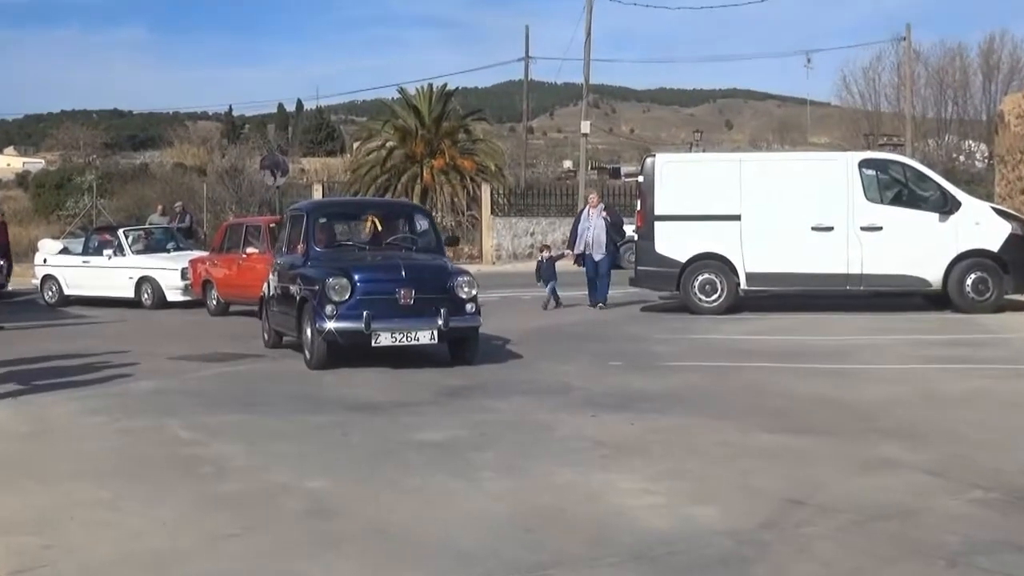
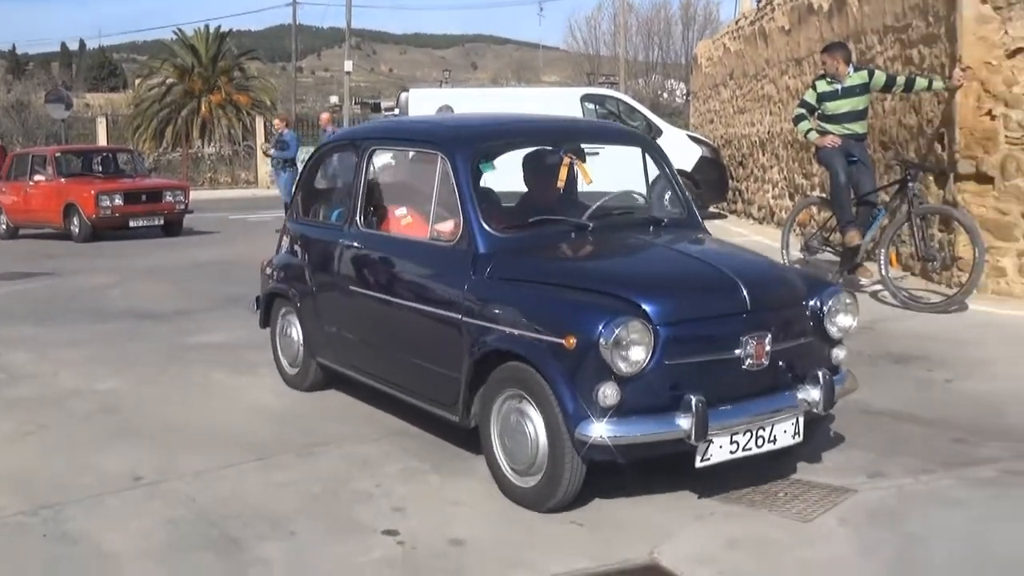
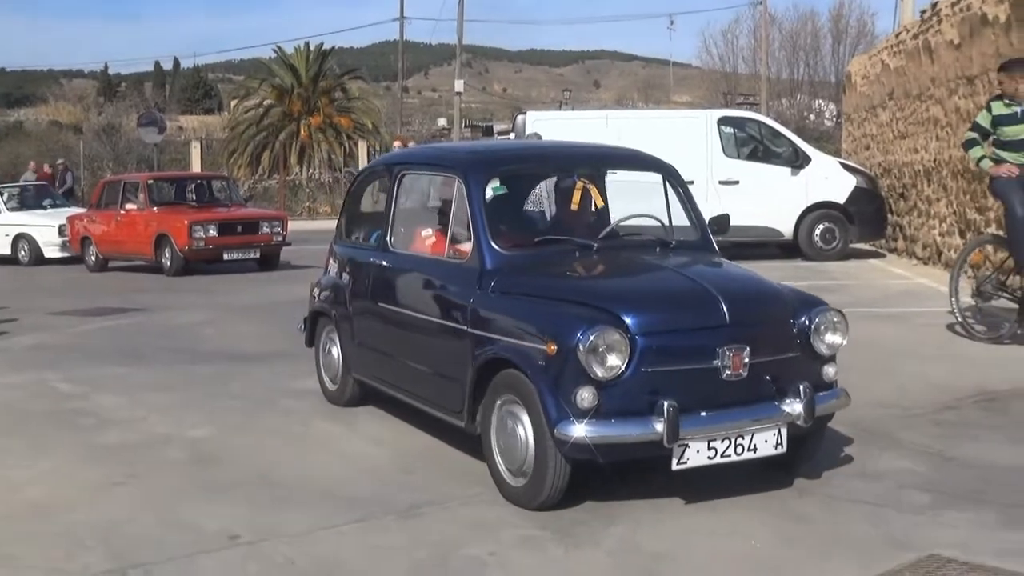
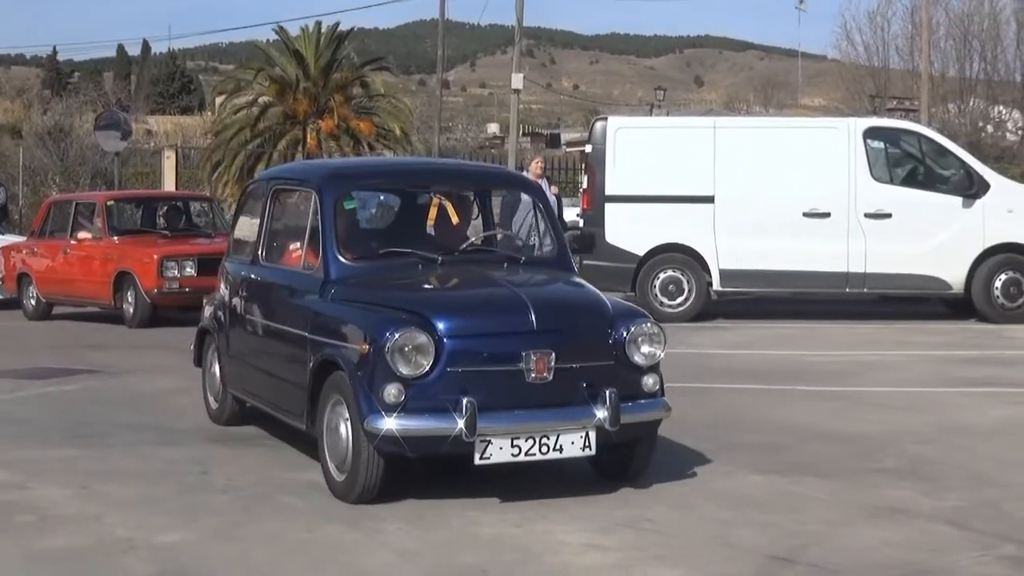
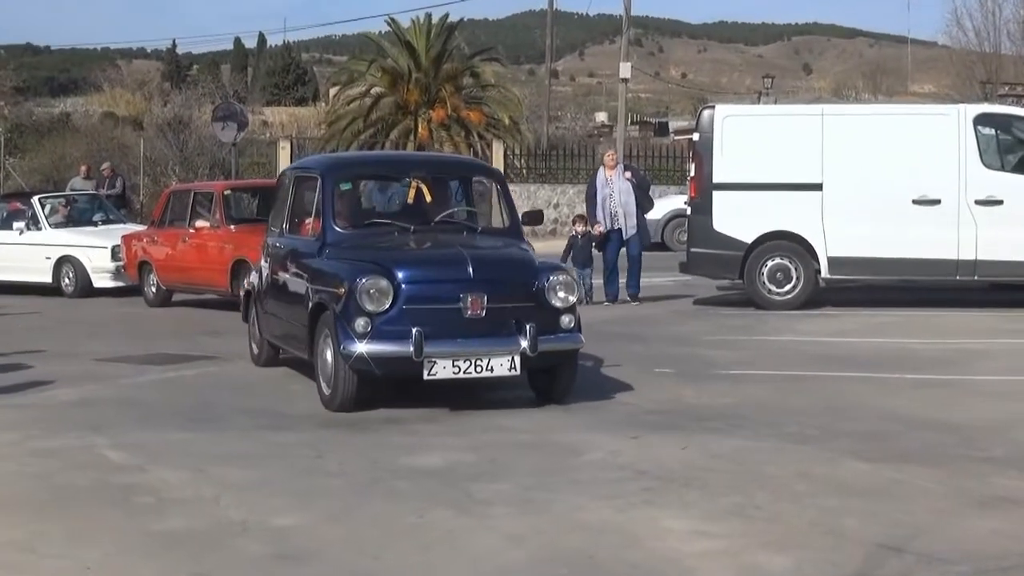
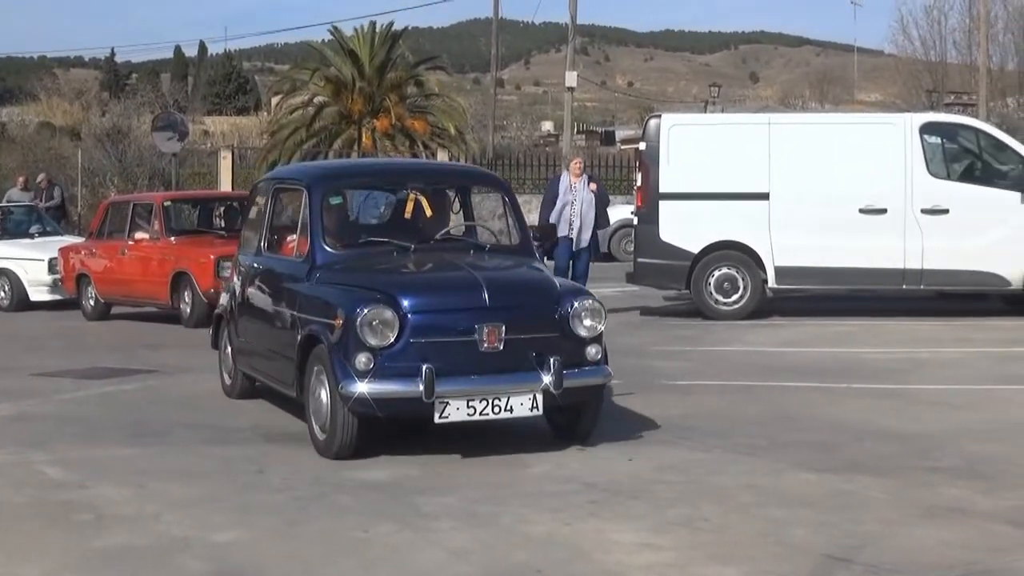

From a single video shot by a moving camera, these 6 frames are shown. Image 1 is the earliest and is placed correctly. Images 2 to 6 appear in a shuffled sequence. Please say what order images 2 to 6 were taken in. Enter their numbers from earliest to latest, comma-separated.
5, 6, 4, 3, 2
